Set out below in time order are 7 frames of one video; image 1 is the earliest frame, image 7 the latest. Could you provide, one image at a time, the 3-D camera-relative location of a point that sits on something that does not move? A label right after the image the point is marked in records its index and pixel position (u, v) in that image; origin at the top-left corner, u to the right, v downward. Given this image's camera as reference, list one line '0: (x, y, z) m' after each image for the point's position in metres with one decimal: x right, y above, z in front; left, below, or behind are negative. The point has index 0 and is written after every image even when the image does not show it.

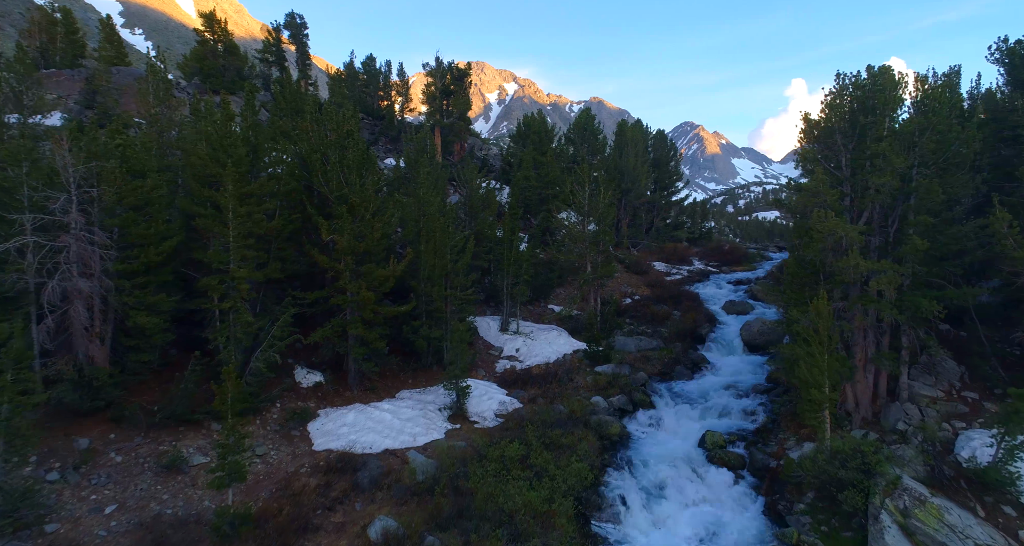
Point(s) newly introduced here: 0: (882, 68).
0: (+10.1, +5.6, +13.8) m
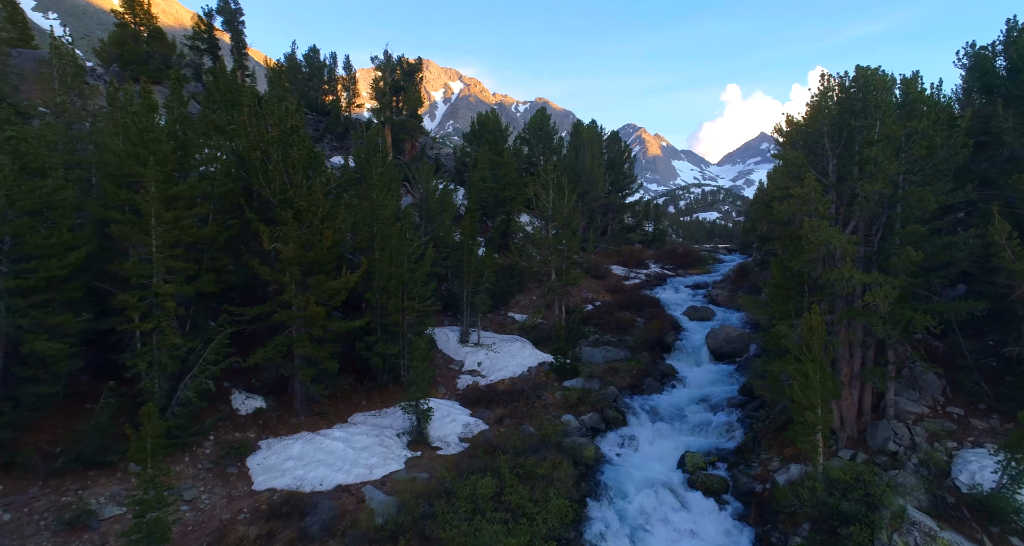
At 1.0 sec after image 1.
0: (+9.3, +5.2, +13.4) m
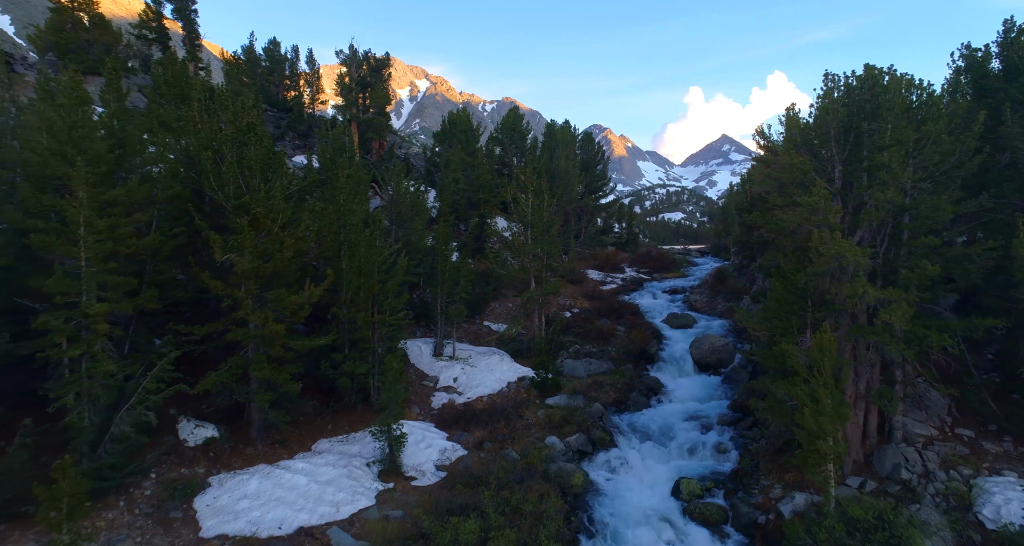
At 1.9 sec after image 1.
0: (+8.9, +4.9, +12.6) m
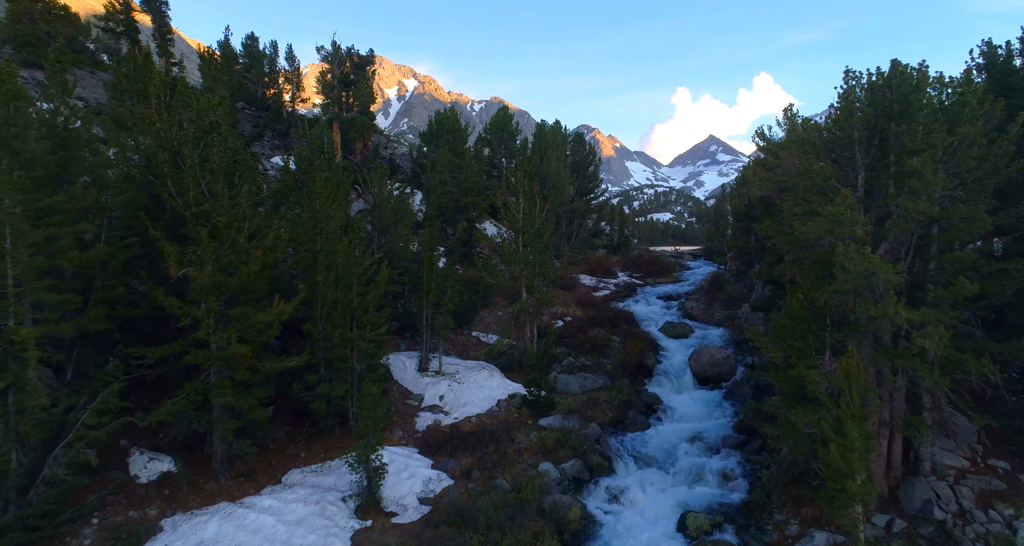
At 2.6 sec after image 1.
0: (+8.7, +4.5, +11.5) m
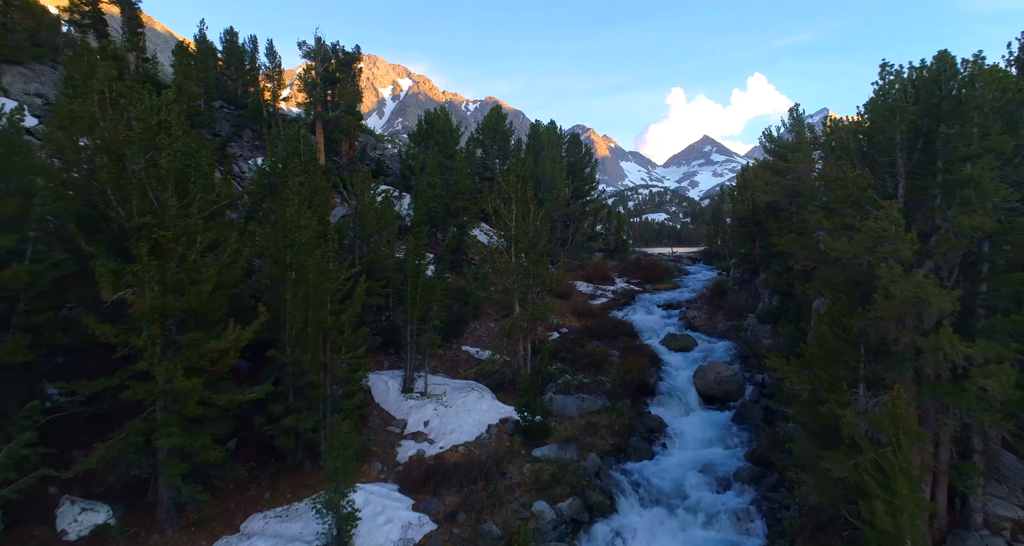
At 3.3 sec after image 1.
0: (+8.5, +4.1, +10.0) m
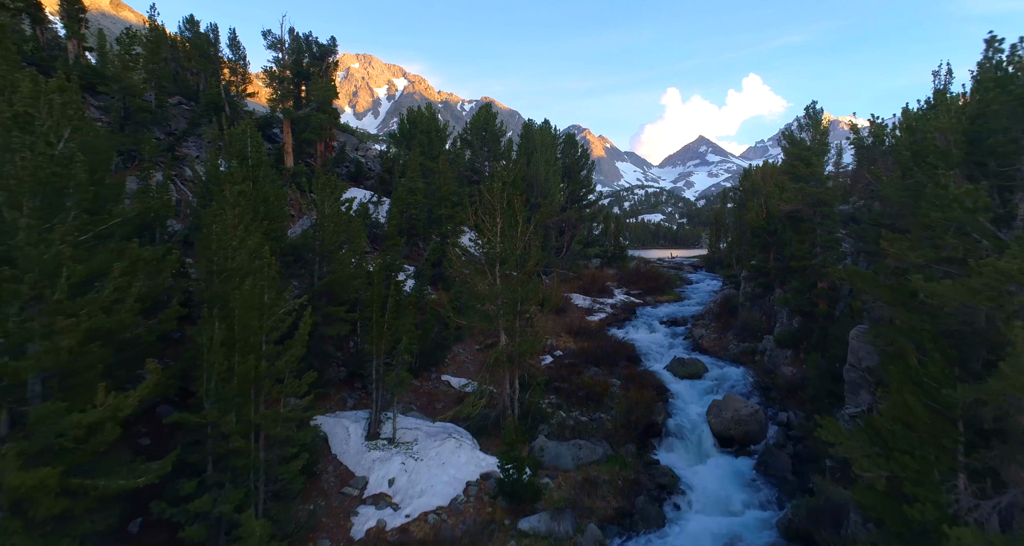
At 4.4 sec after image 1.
0: (+8.0, +3.3, +7.0) m
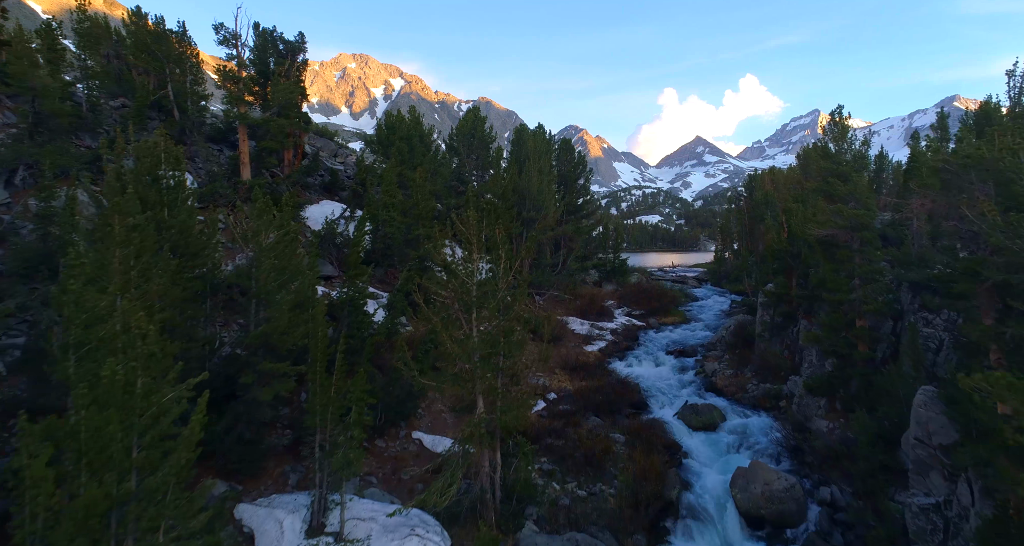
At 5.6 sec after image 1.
0: (+7.5, +2.0, +3.7) m
